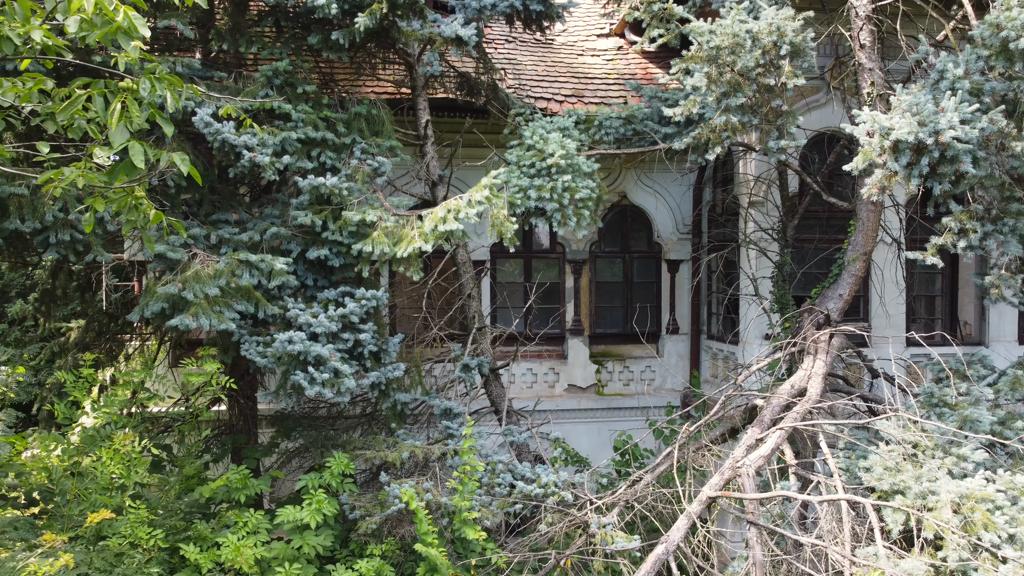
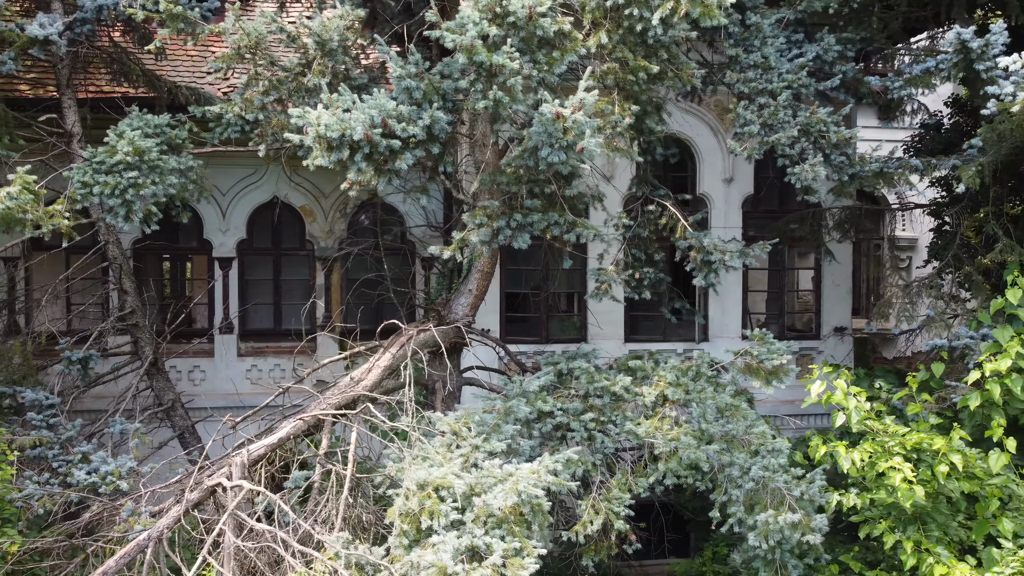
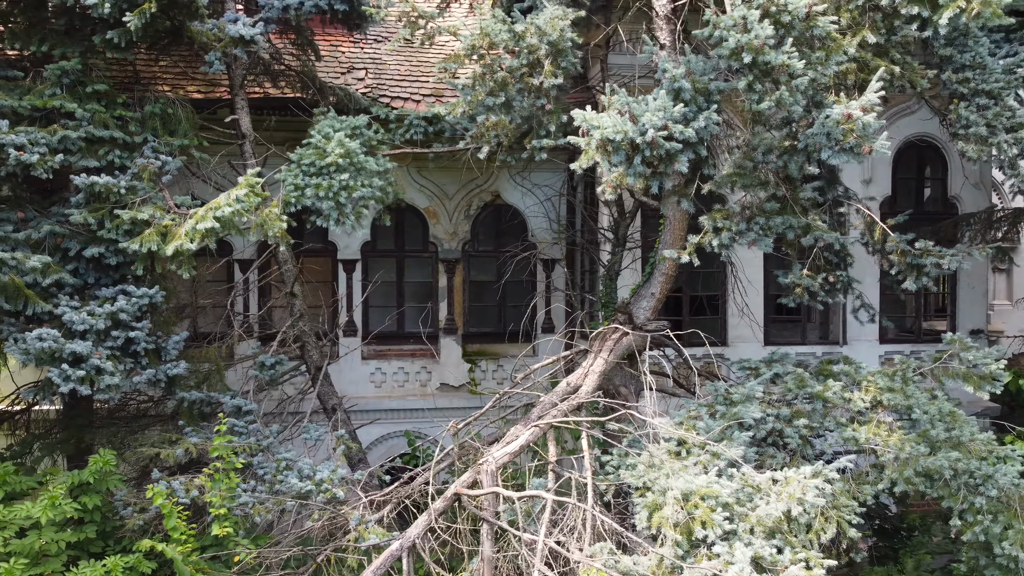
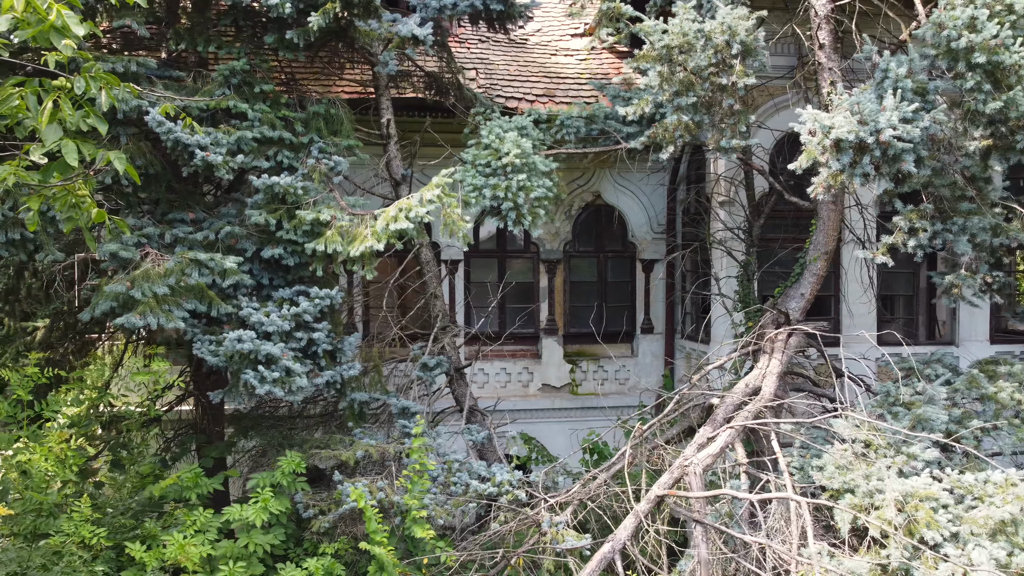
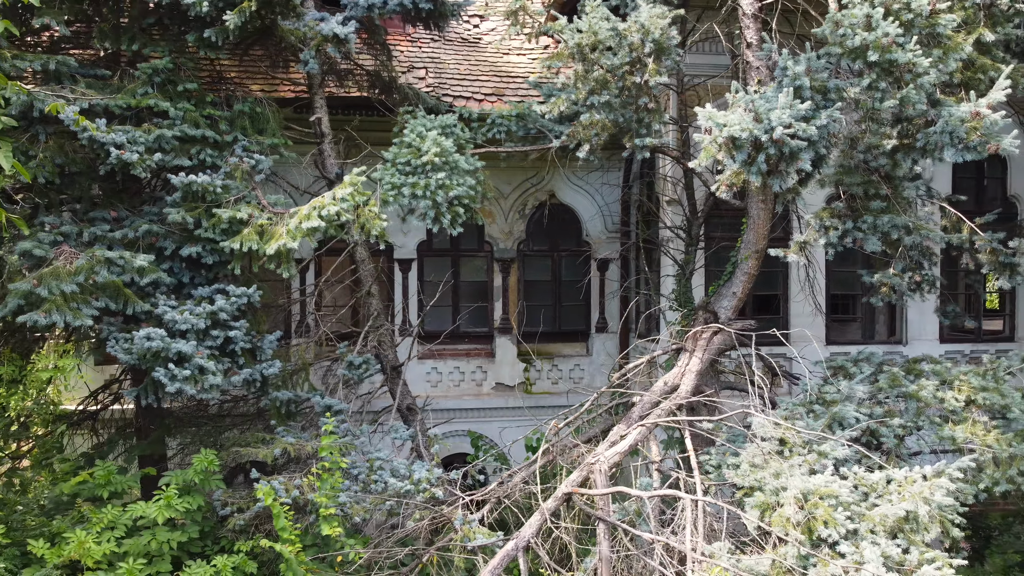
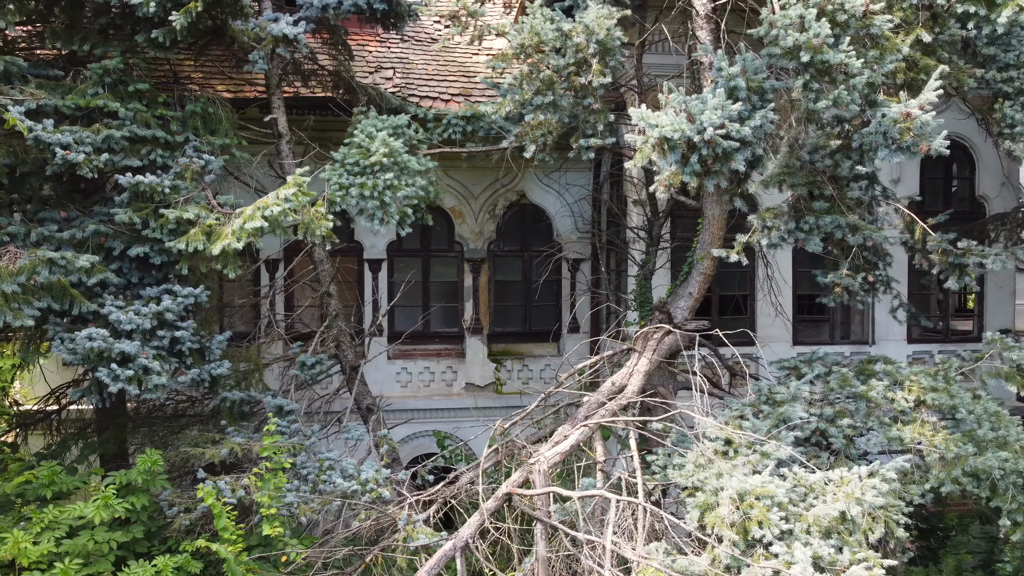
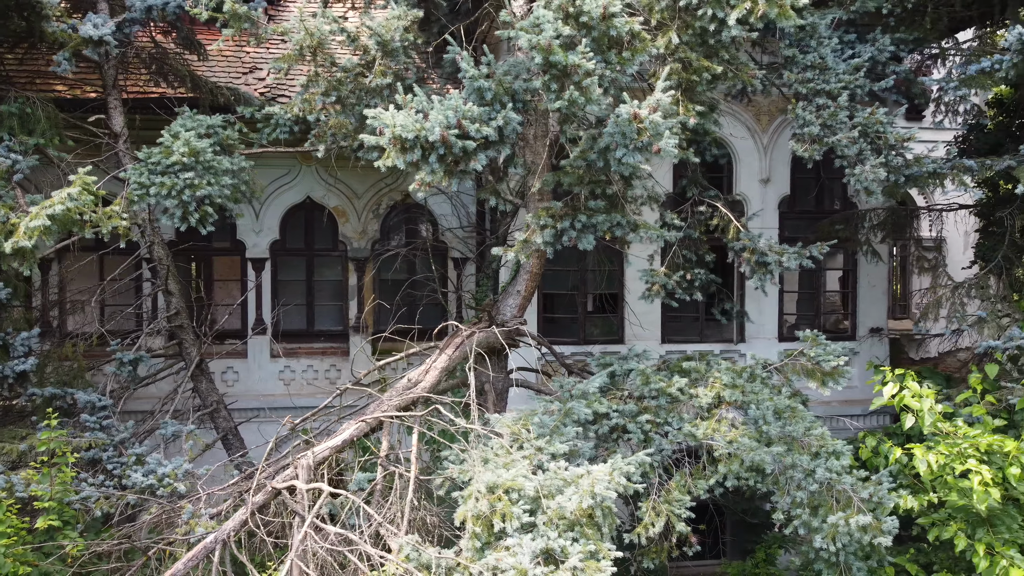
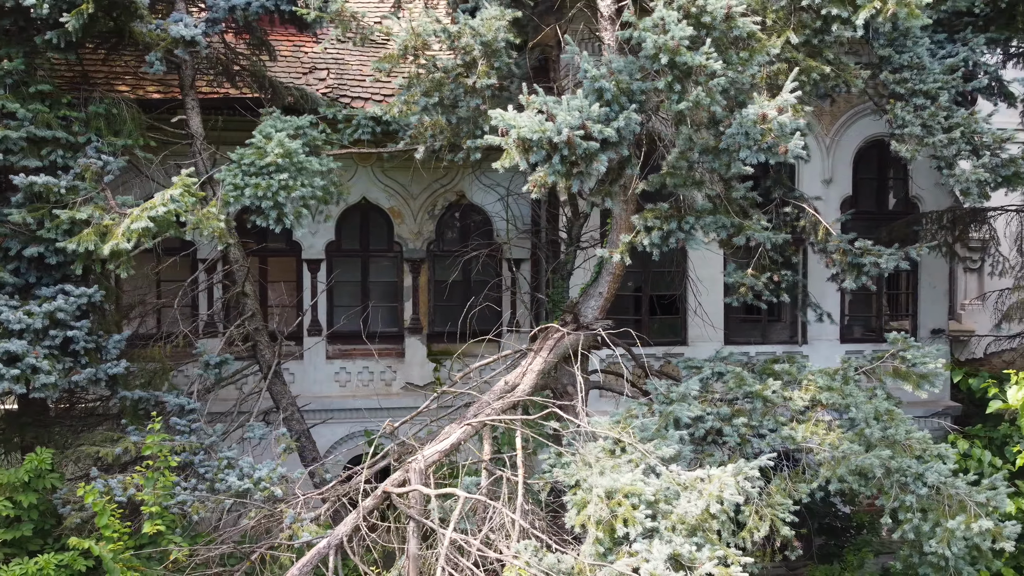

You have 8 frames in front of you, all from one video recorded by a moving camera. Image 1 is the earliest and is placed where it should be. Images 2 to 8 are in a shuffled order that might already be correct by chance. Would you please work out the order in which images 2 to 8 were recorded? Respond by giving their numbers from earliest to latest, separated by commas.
4, 5, 6, 3, 8, 7, 2
